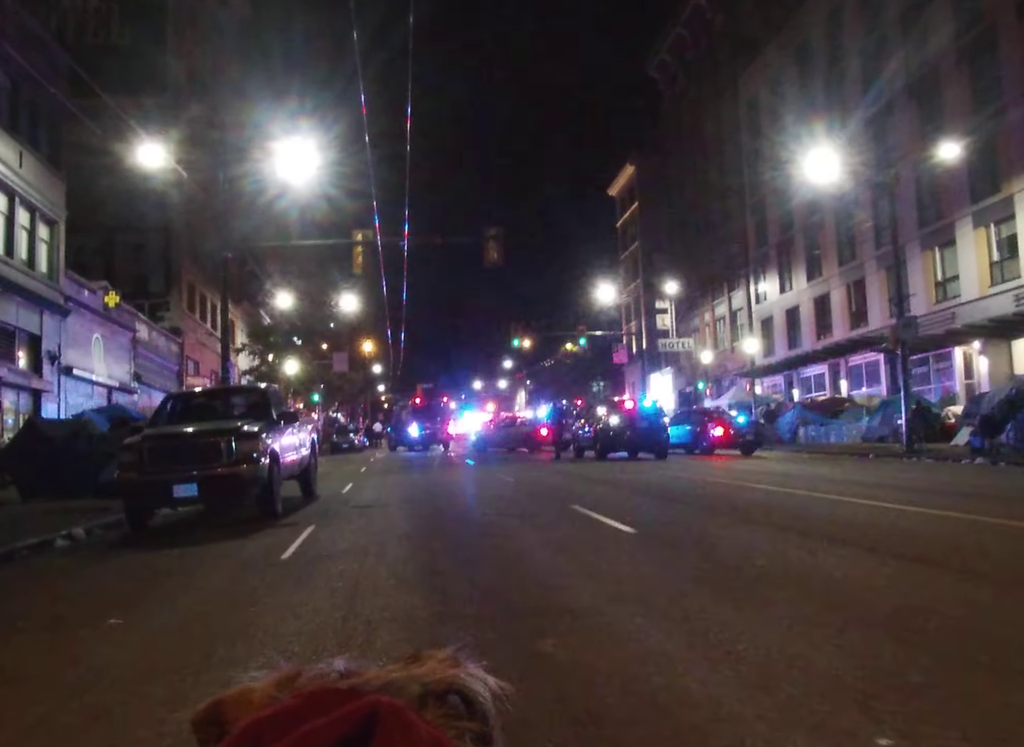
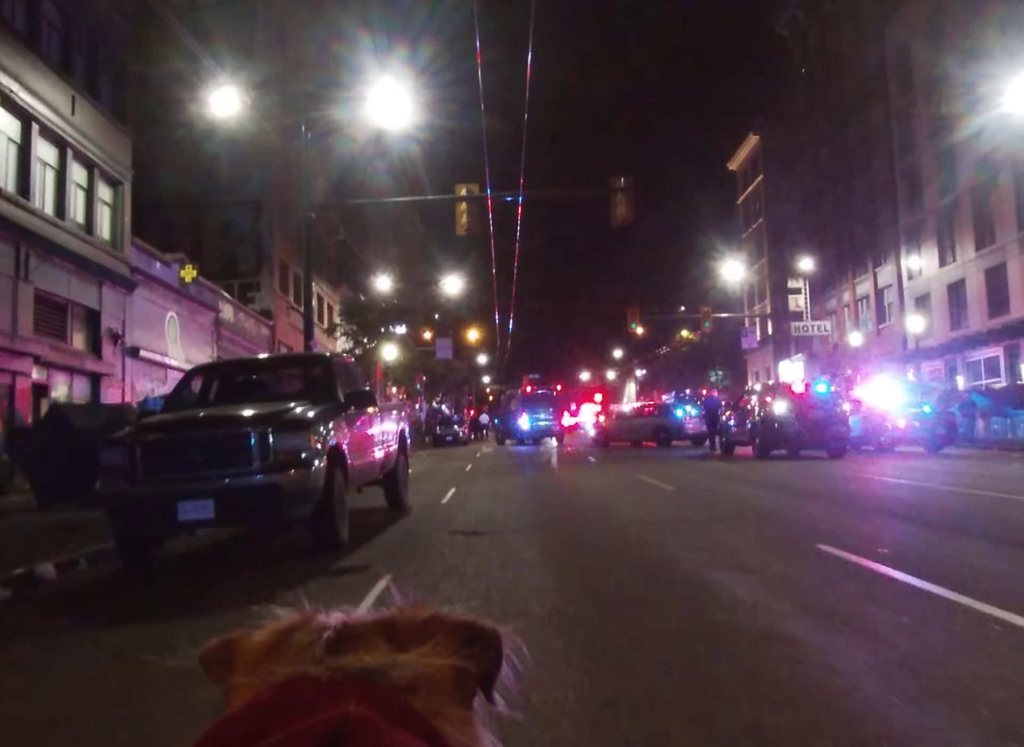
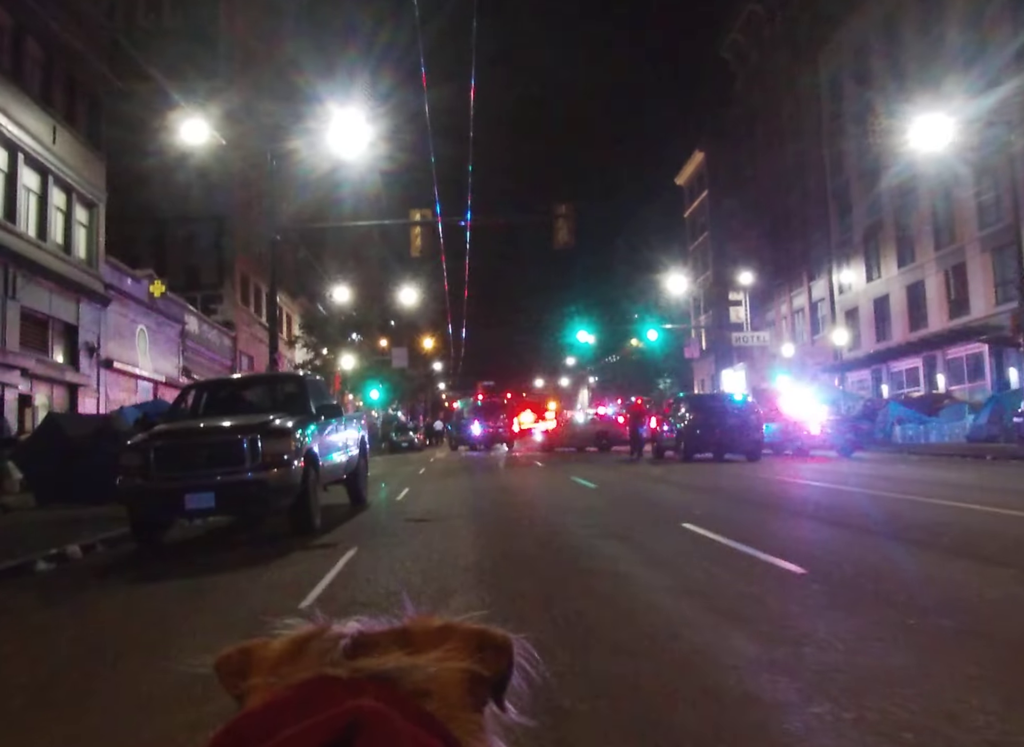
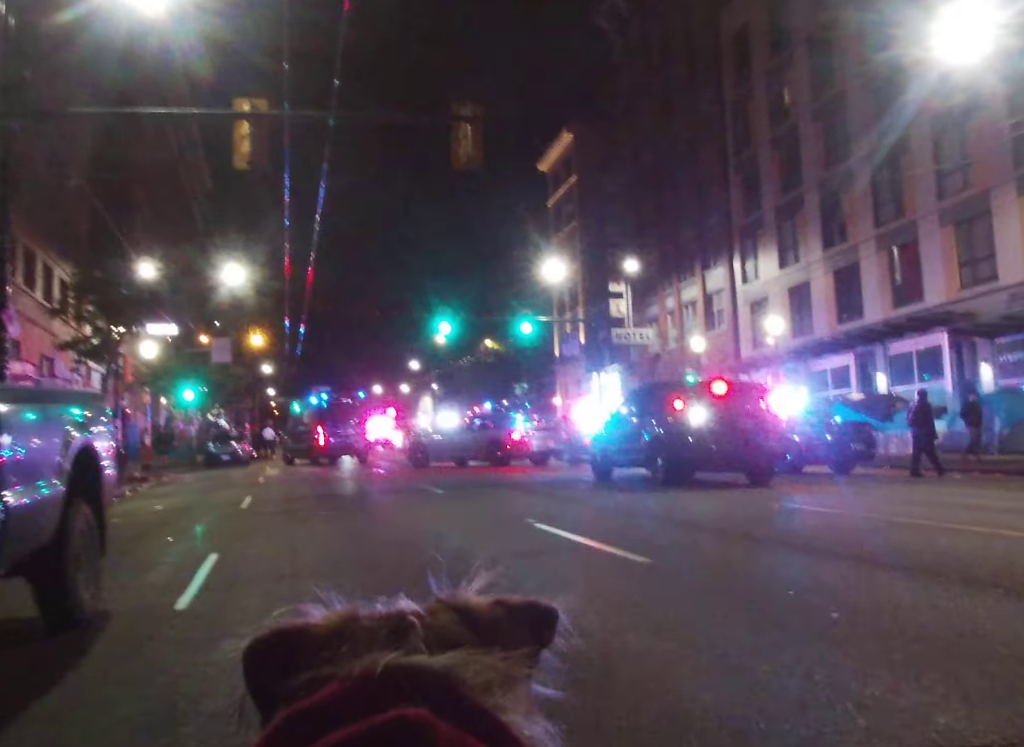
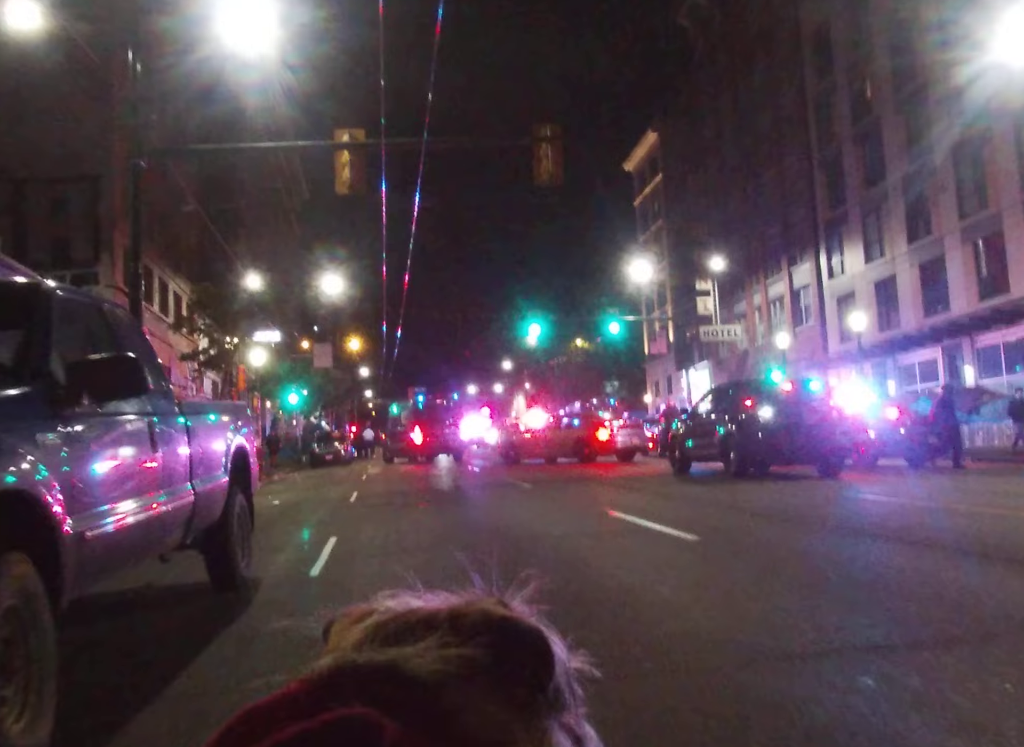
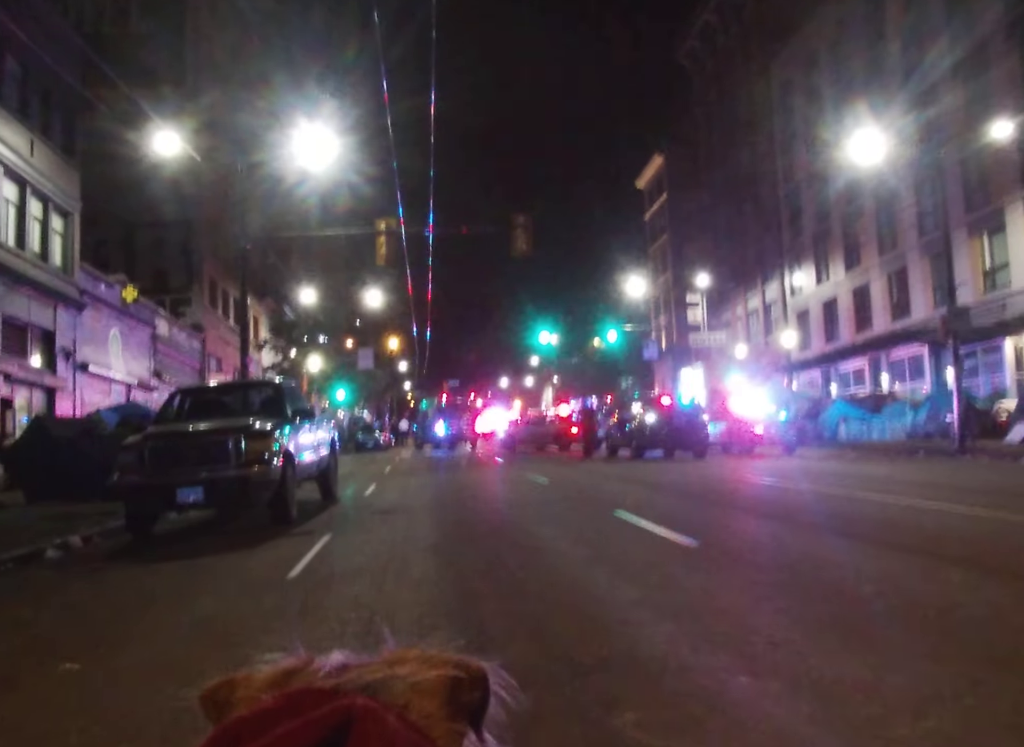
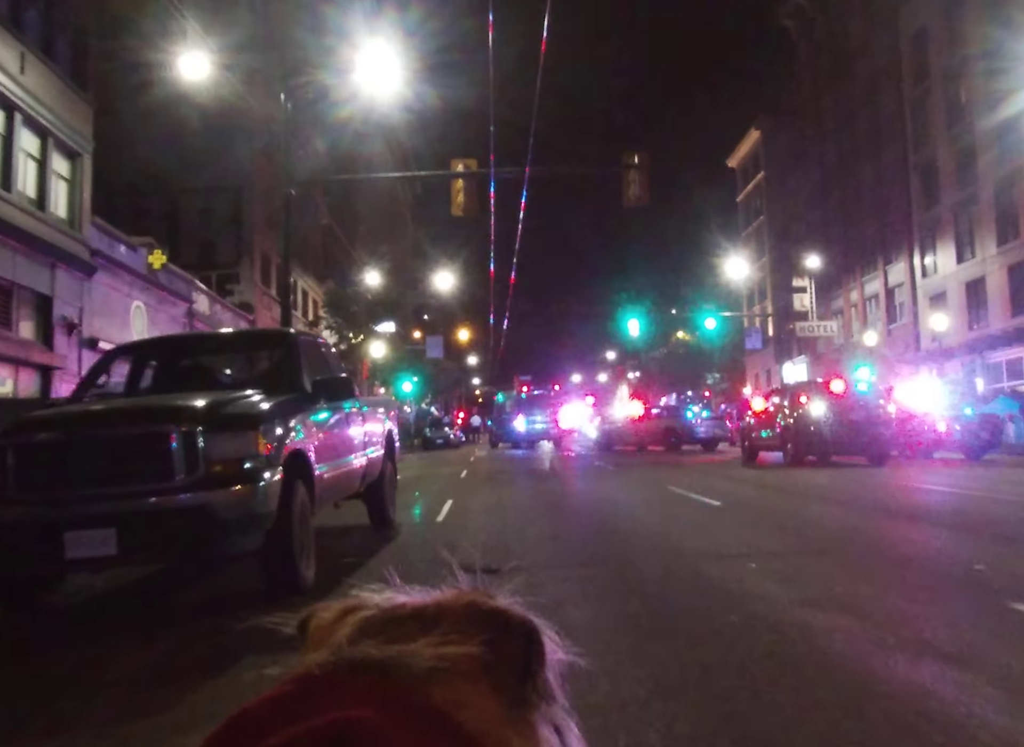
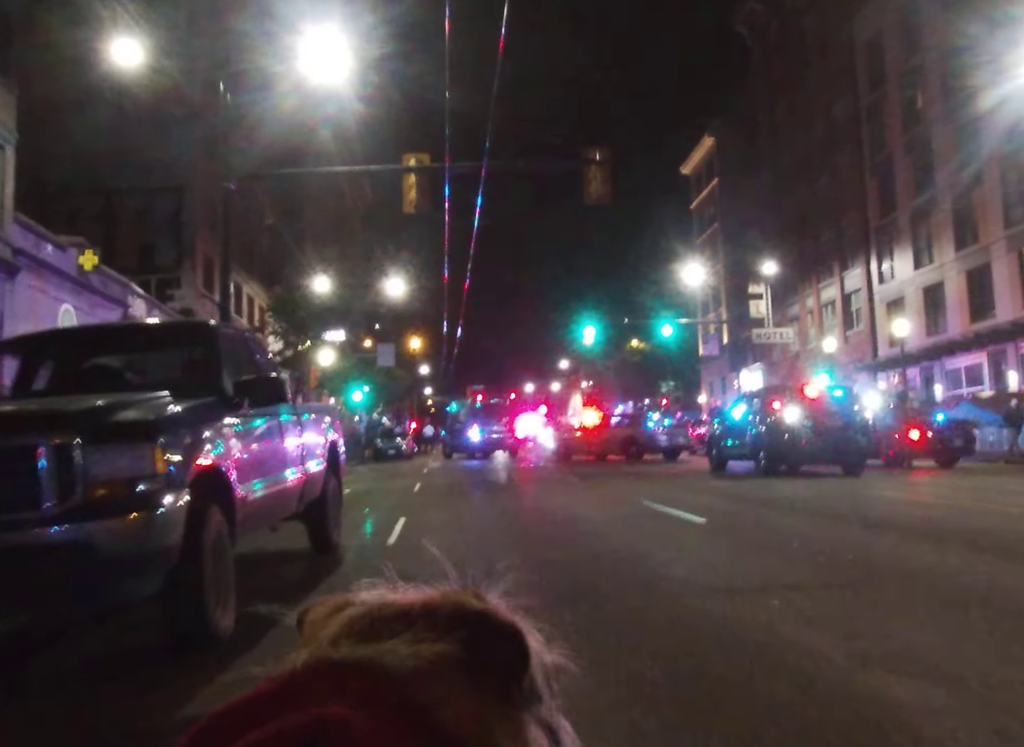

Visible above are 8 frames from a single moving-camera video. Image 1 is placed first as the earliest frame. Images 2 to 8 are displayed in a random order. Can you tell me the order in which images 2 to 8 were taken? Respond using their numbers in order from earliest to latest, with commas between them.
6, 3, 2, 7, 8, 5, 4
